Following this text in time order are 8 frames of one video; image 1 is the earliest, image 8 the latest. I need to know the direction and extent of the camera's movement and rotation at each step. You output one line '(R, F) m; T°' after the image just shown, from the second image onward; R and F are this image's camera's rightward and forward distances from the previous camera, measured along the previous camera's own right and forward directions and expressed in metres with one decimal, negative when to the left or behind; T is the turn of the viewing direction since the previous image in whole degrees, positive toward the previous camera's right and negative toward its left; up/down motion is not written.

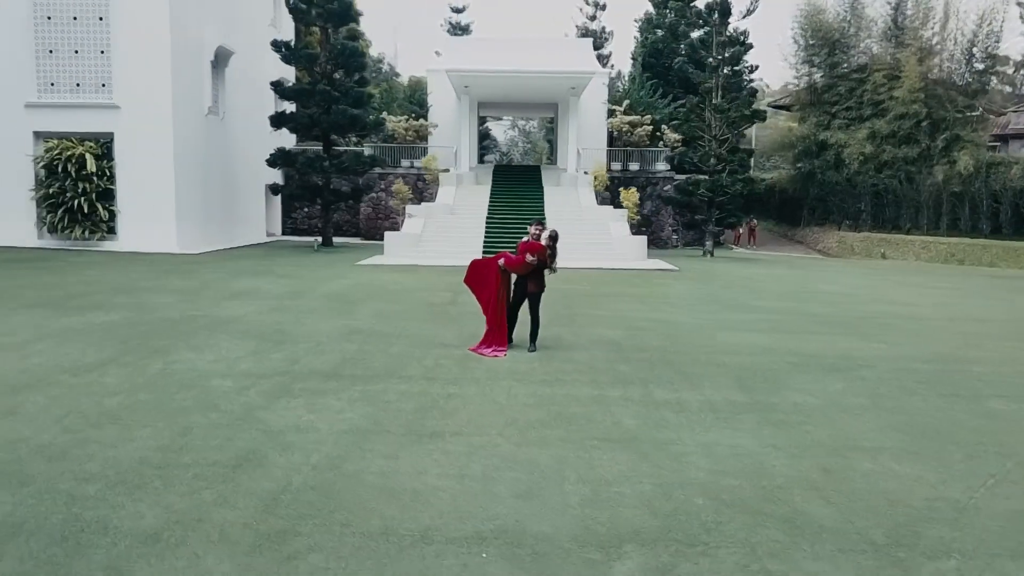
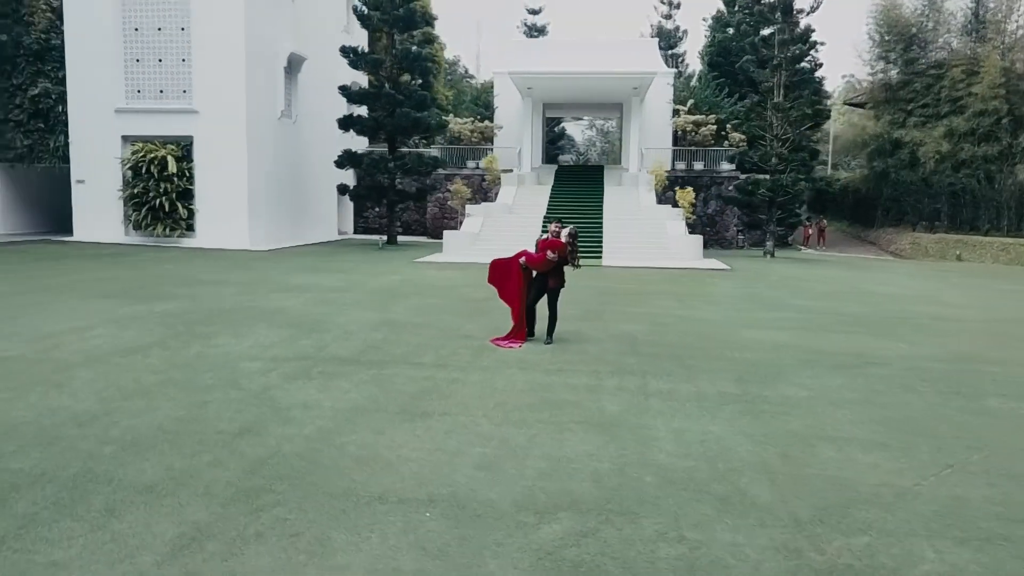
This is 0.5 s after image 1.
(+0.6, -0.3) m; -6°
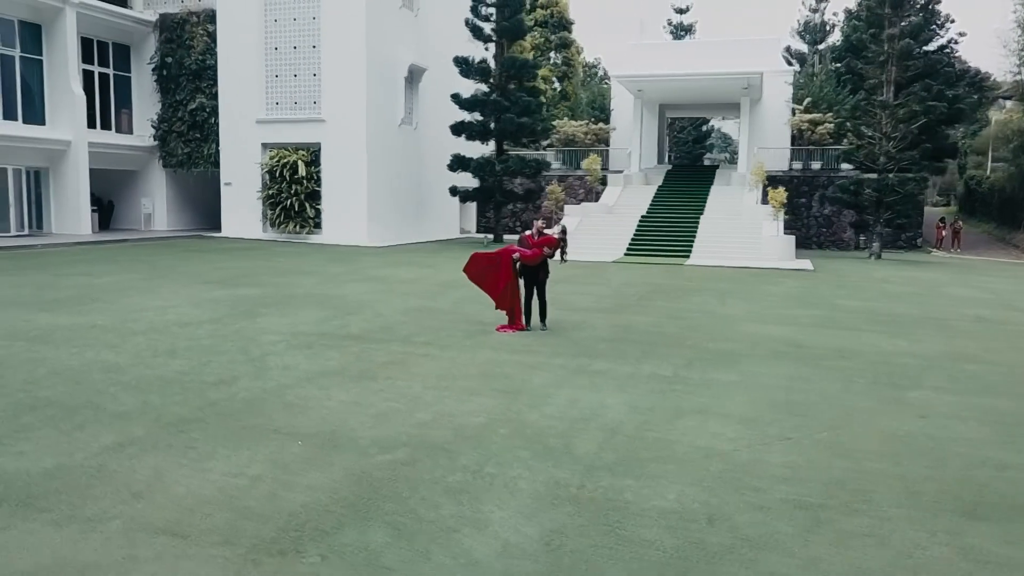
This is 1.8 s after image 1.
(+1.7, -0.7) m; -11°
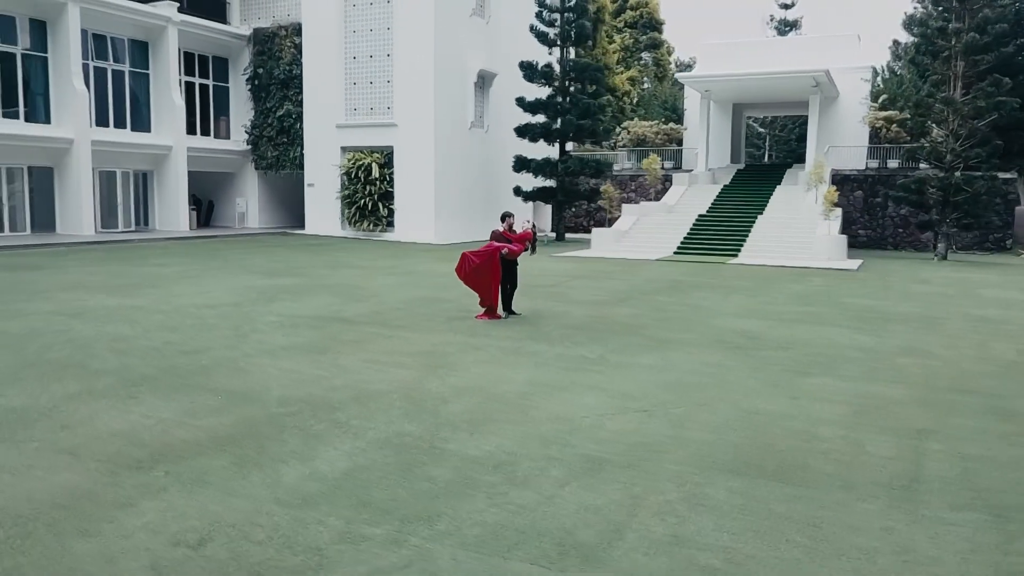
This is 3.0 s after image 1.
(+1.6, -0.7) m; -8°
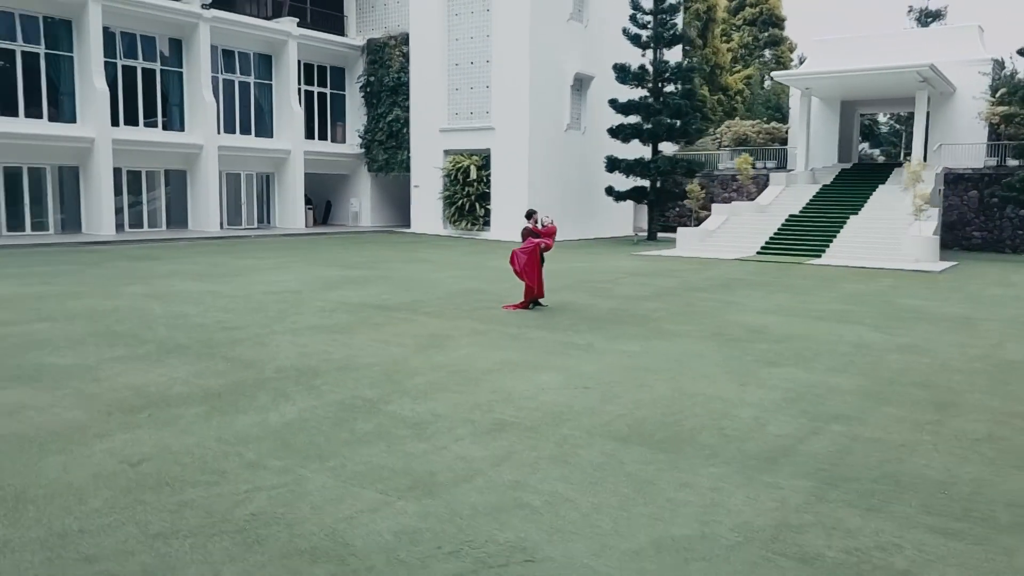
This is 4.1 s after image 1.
(+1.3, -0.6) m; -9°
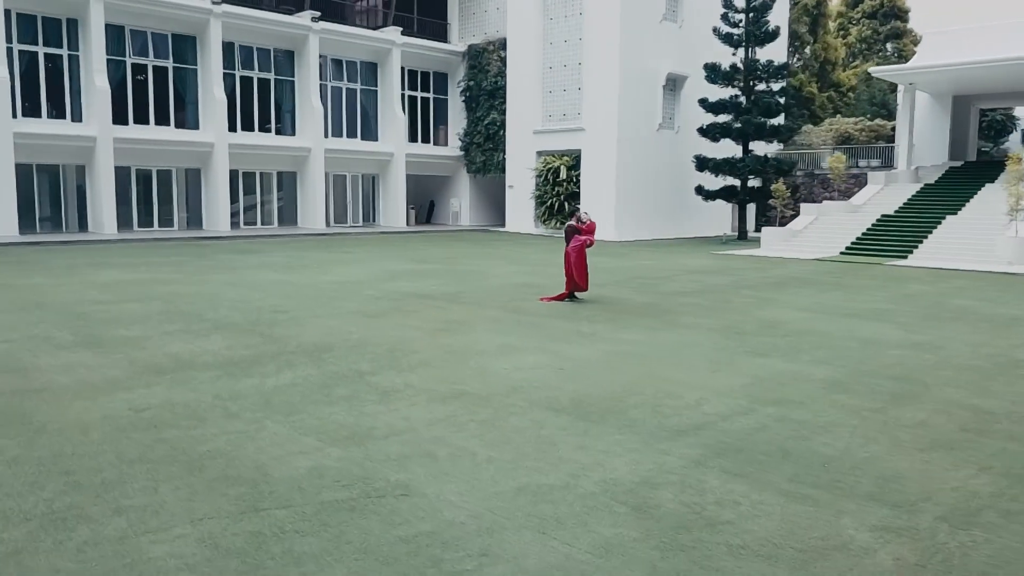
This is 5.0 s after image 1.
(+1.2, -0.5) m; -9°
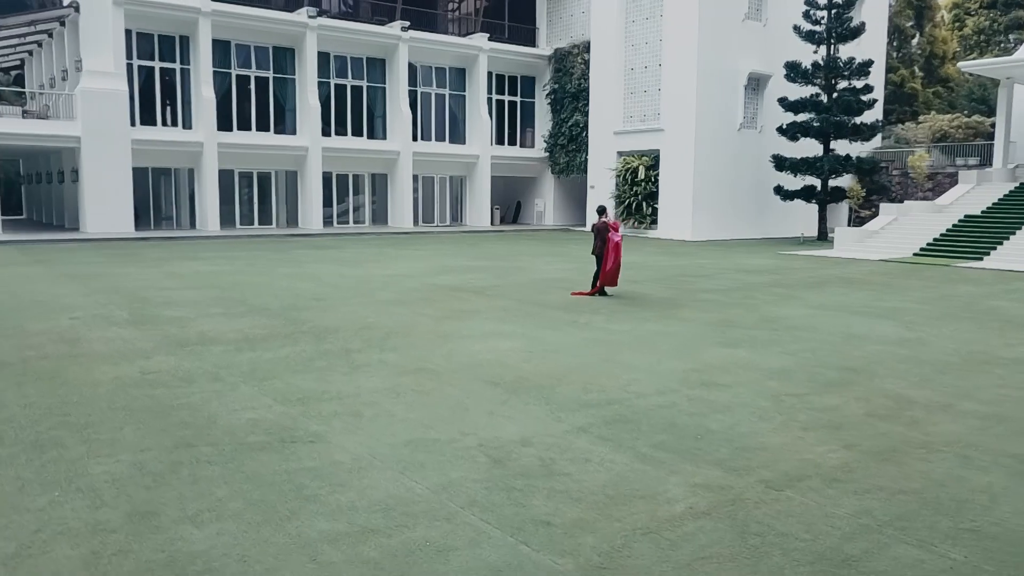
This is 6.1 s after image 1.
(+1.3, -0.6) m; -8°
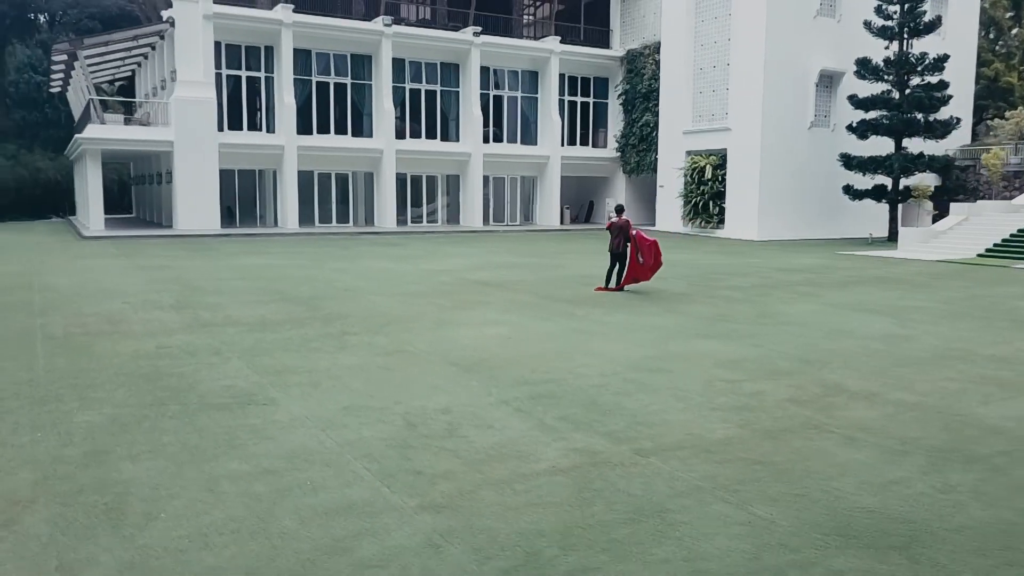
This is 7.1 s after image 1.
(+1.1, -0.5) m; -7°
